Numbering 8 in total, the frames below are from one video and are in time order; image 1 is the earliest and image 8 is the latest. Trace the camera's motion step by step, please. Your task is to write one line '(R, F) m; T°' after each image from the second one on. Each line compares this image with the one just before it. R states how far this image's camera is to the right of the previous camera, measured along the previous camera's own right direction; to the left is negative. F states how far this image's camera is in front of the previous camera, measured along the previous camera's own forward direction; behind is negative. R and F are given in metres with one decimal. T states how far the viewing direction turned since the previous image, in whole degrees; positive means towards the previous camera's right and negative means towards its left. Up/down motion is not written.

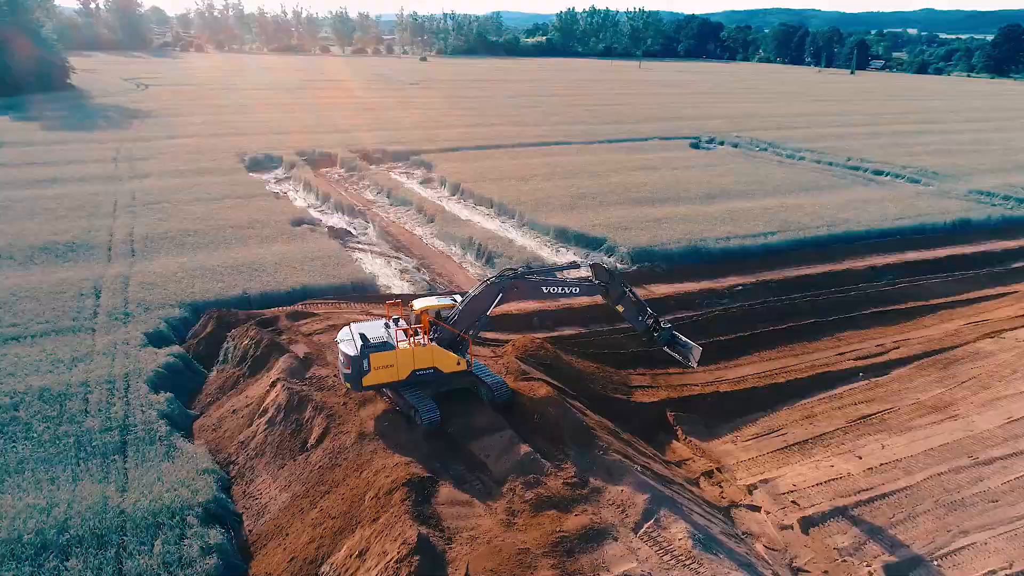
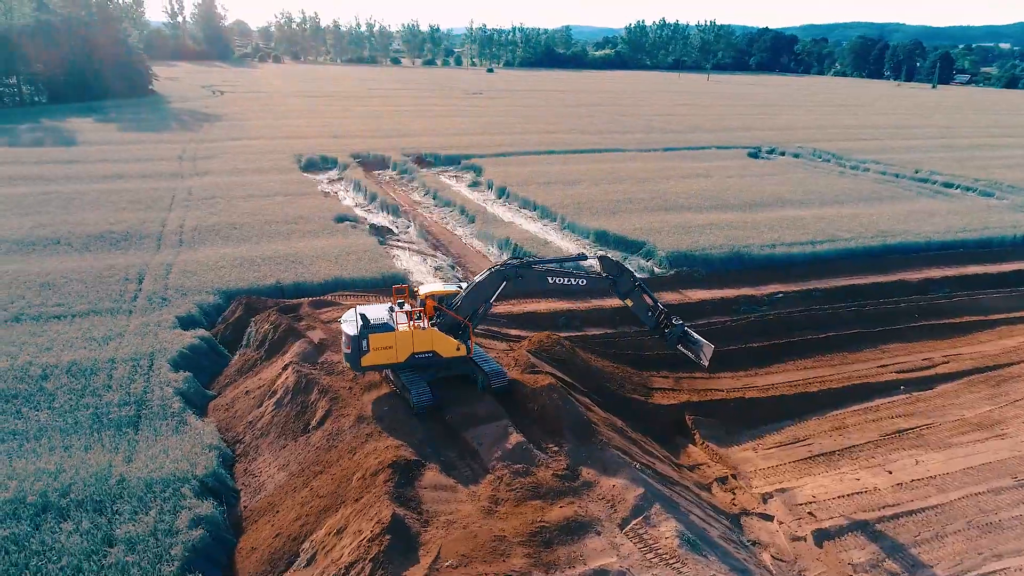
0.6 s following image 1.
(+1.0, +0.3) m; -5°
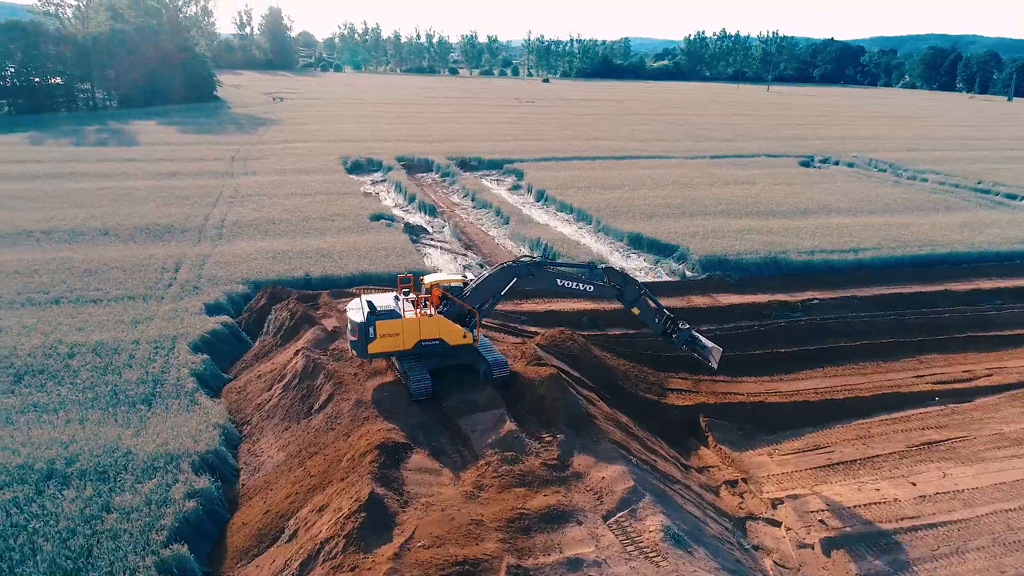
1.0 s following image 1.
(+0.9, +0.2) m; -4°
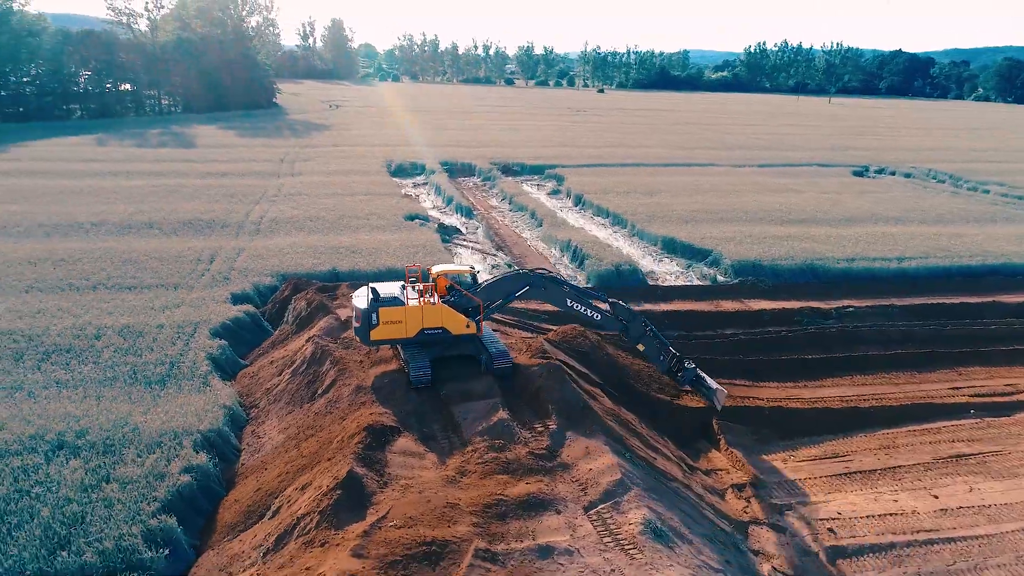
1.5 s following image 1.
(+0.9, +0.2) m; -4°
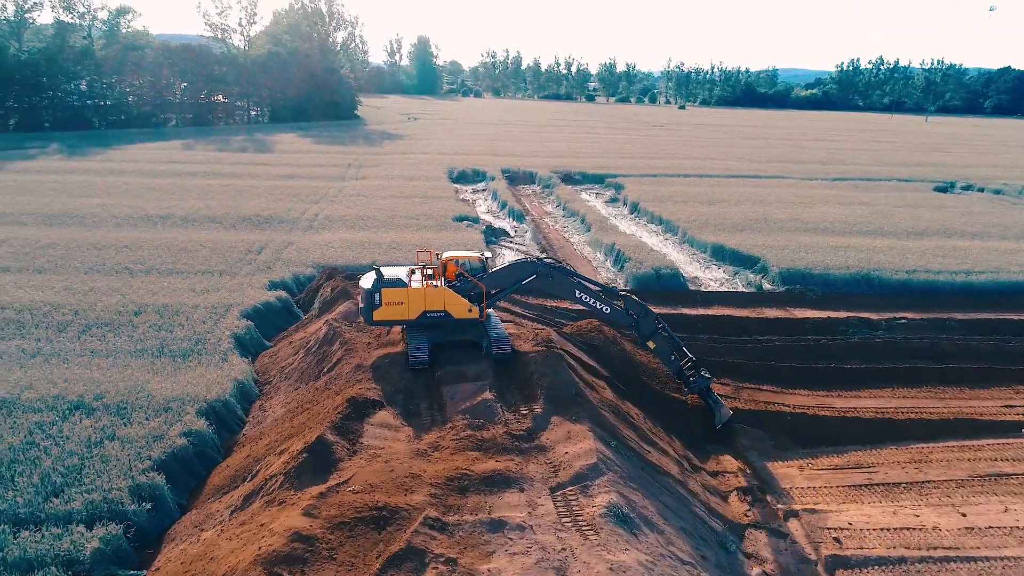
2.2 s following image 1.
(+1.4, +0.2) m; -6°
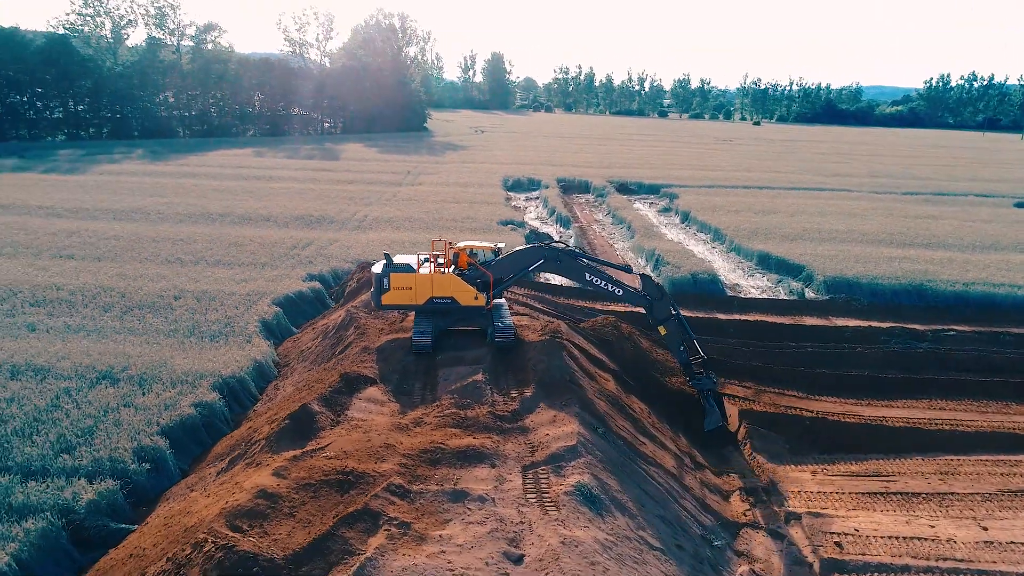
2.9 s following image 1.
(+1.2, 0.0) m; -6°
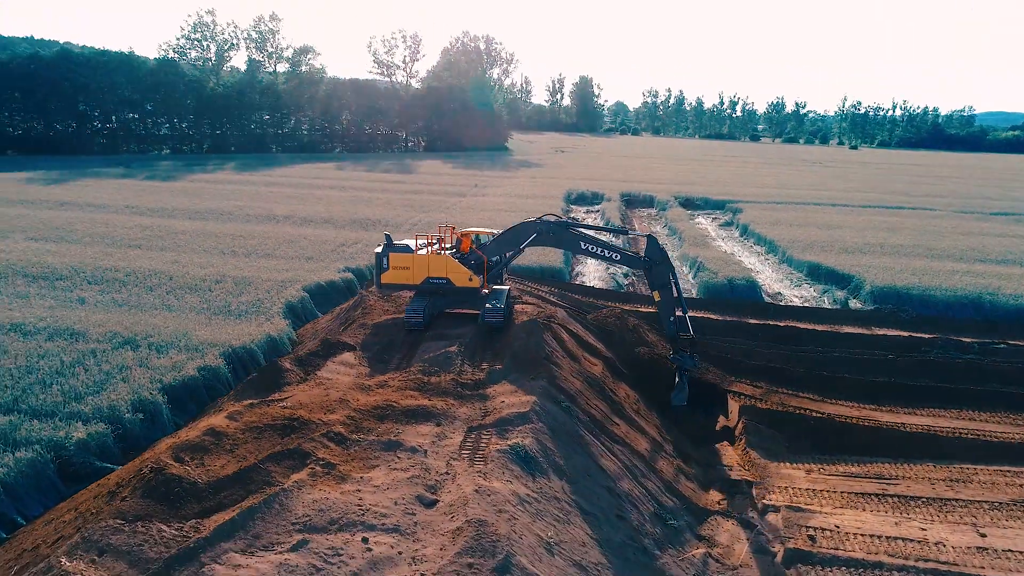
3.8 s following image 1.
(+1.7, -0.1) m; -7°
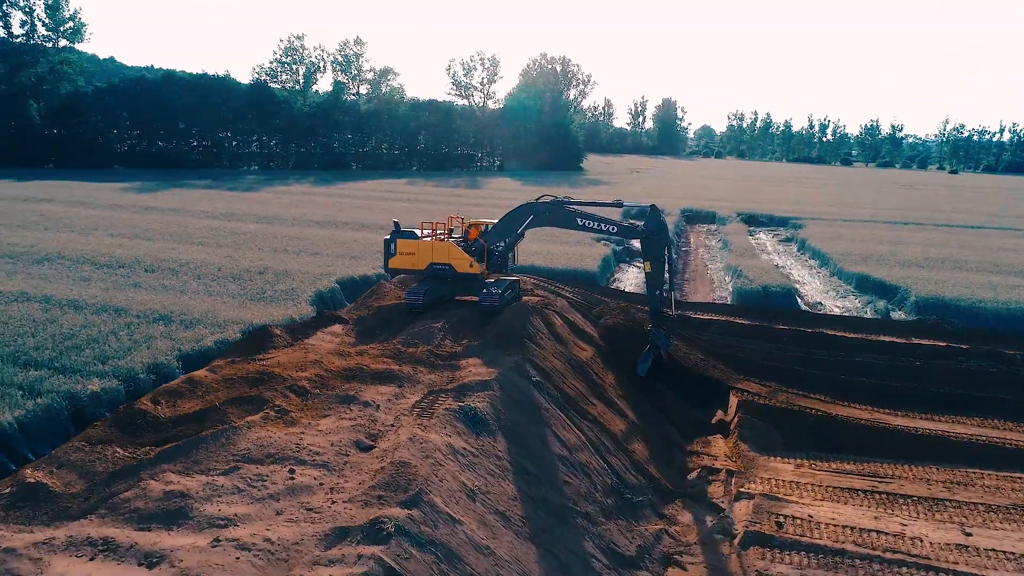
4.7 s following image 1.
(+1.6, -0.3) m; -7°
